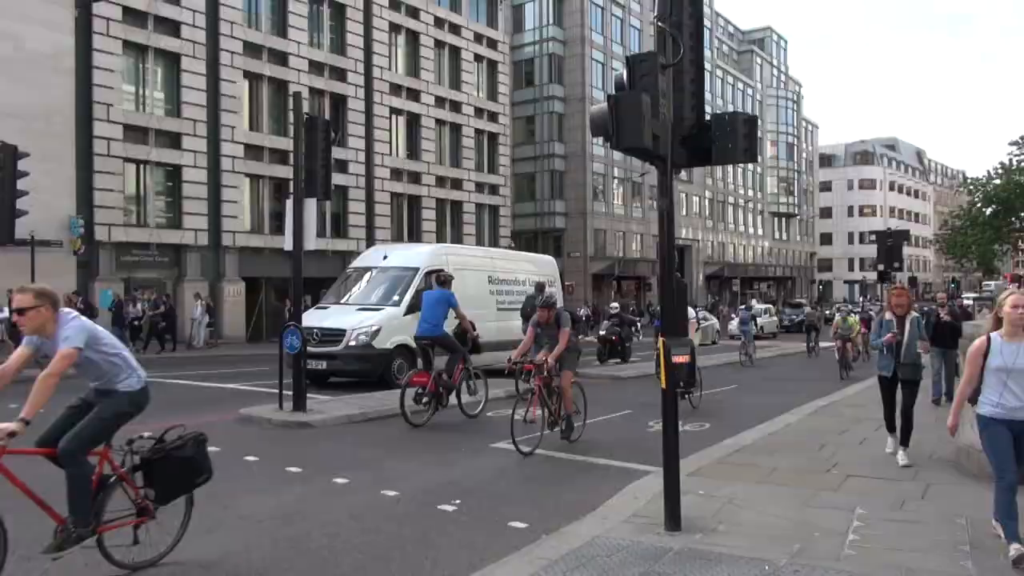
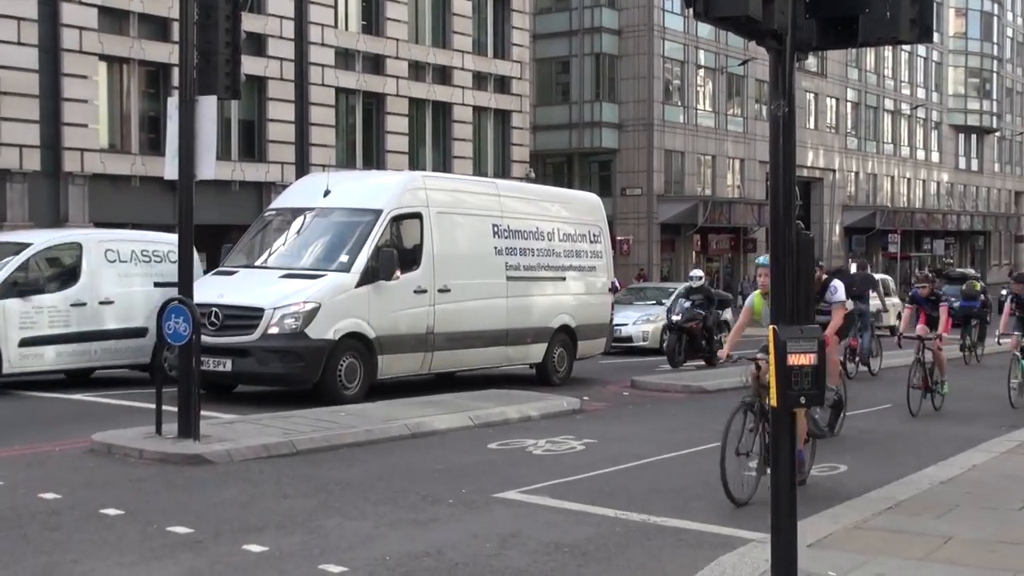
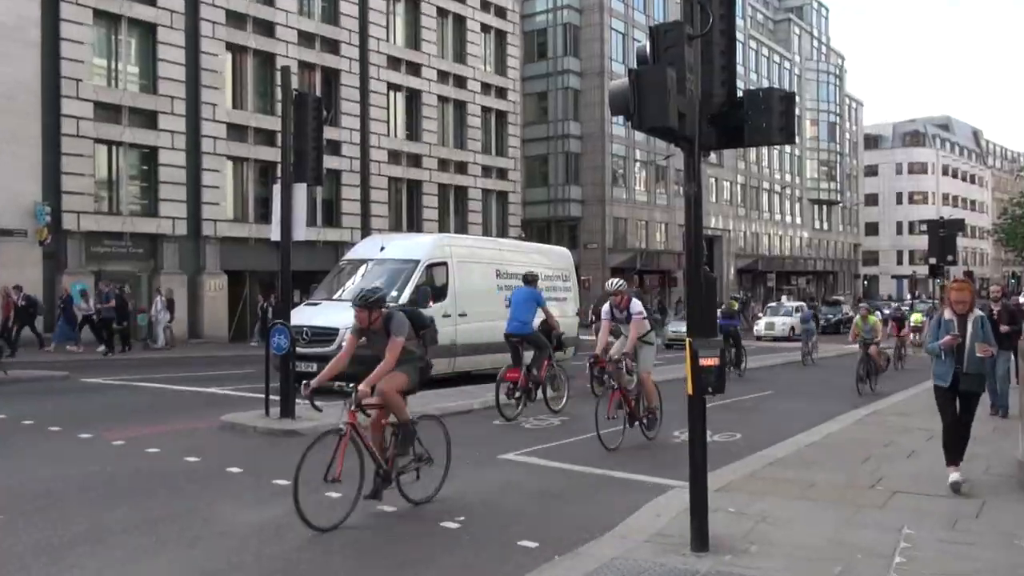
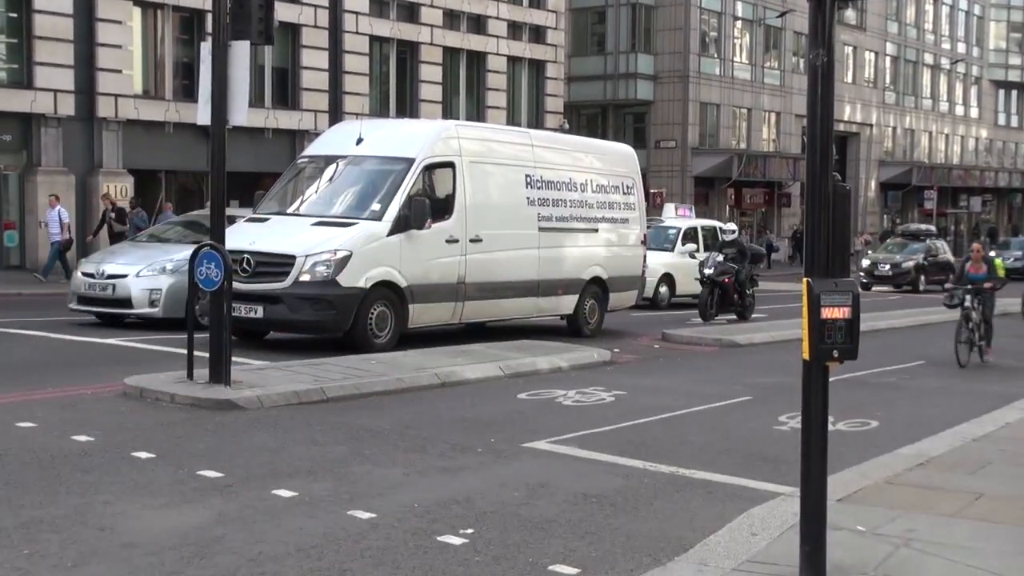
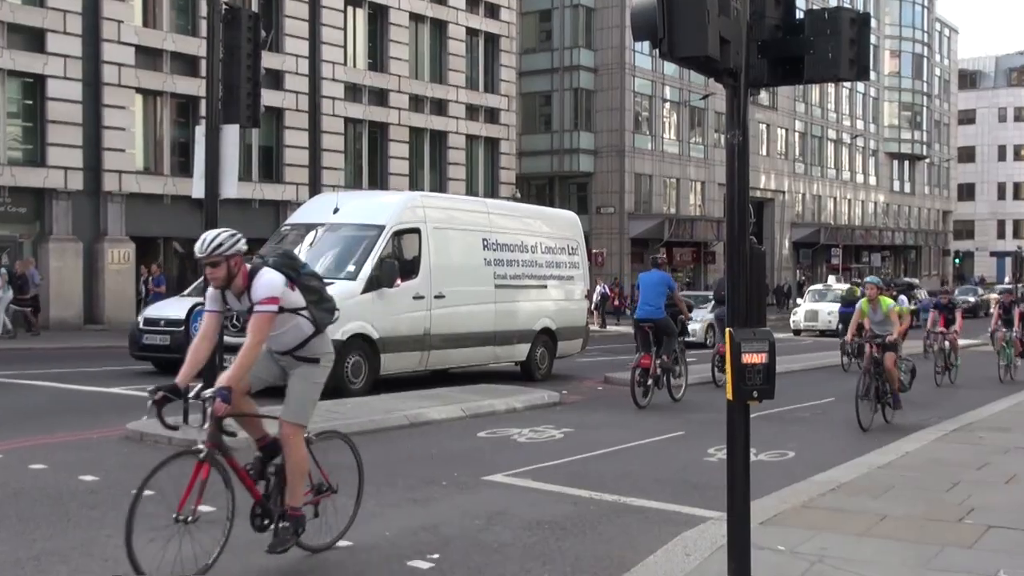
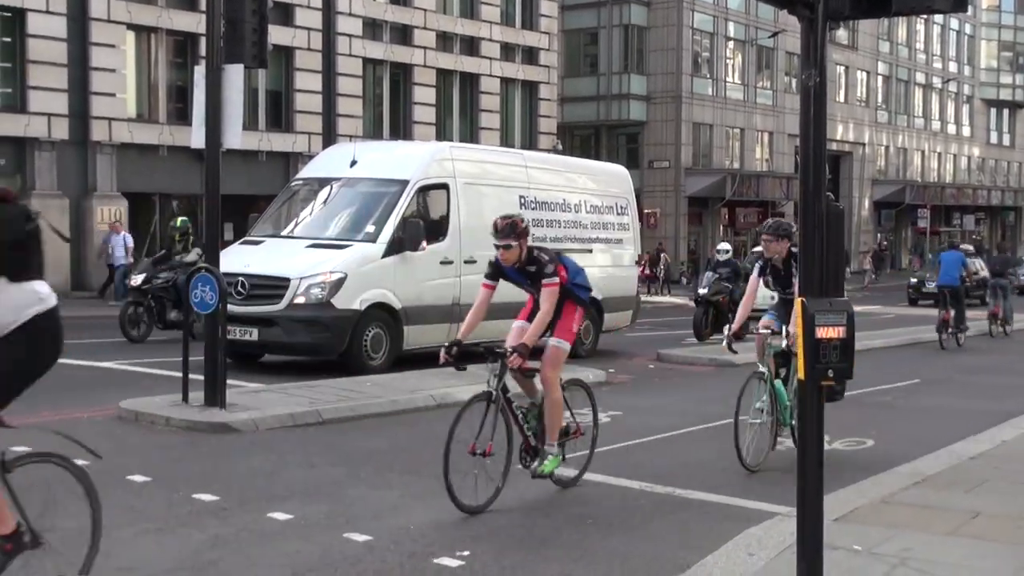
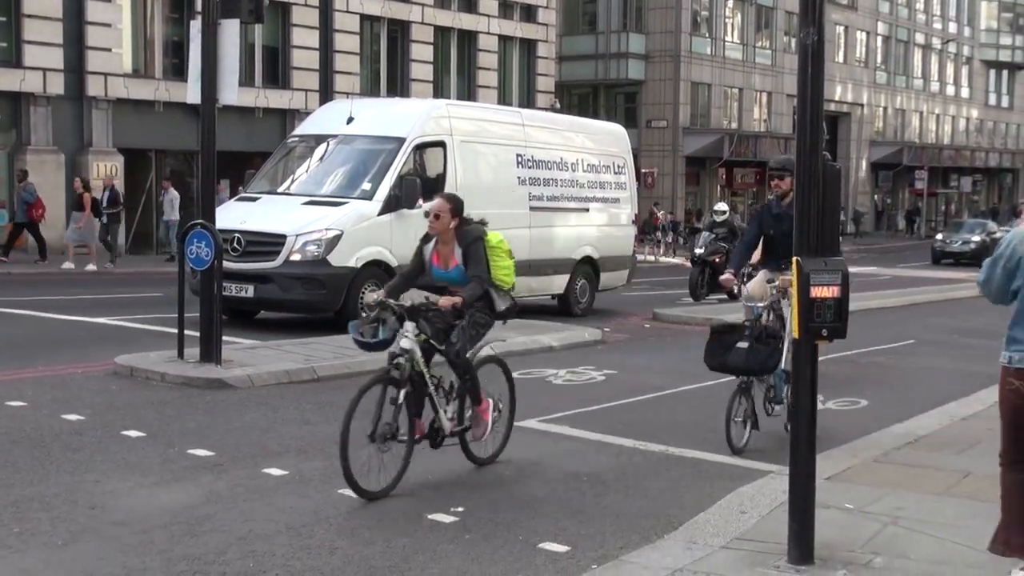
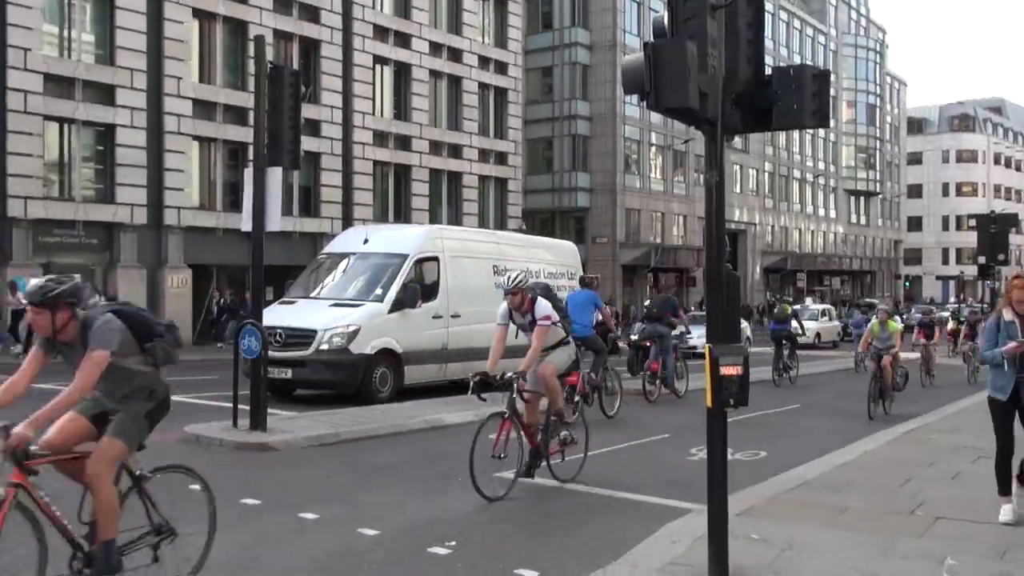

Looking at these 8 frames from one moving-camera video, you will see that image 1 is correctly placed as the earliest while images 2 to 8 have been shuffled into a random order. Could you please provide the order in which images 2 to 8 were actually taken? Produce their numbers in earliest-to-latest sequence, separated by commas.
3, 8, 5, 2, 6, 4, 7
